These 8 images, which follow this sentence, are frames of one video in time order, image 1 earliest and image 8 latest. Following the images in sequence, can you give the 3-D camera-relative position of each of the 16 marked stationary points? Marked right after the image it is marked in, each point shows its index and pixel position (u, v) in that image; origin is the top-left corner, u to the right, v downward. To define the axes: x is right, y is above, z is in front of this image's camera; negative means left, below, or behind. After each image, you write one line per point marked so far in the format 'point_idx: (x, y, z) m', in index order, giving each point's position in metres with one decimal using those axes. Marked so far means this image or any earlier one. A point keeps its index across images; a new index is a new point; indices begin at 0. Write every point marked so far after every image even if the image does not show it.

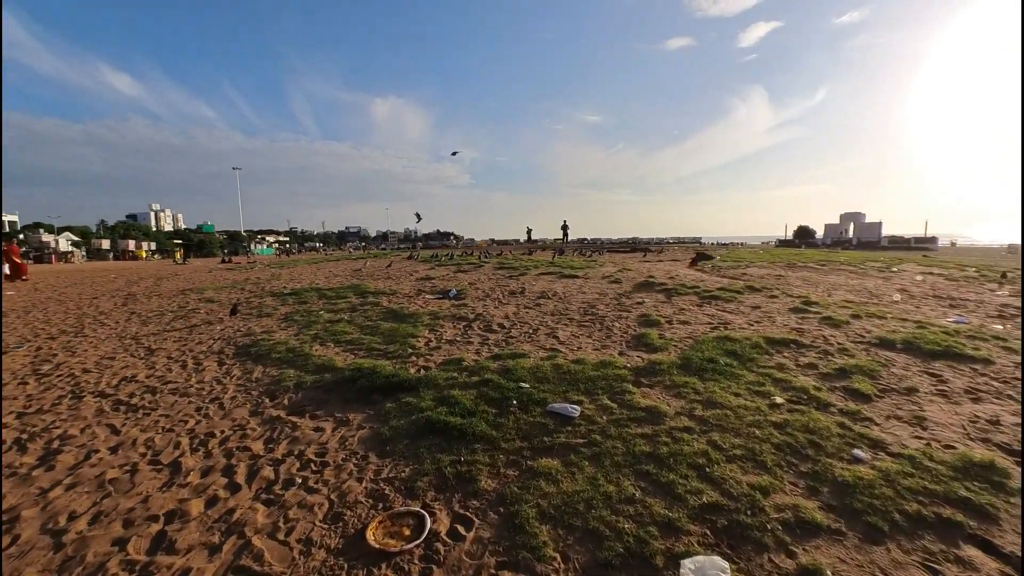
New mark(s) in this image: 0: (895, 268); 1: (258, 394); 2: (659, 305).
0: (+10.7, +0.6, +13.1) m
1: (-3.6, -1.5, +6.6) m
2: (+2.9, -0.3, +9.2) m
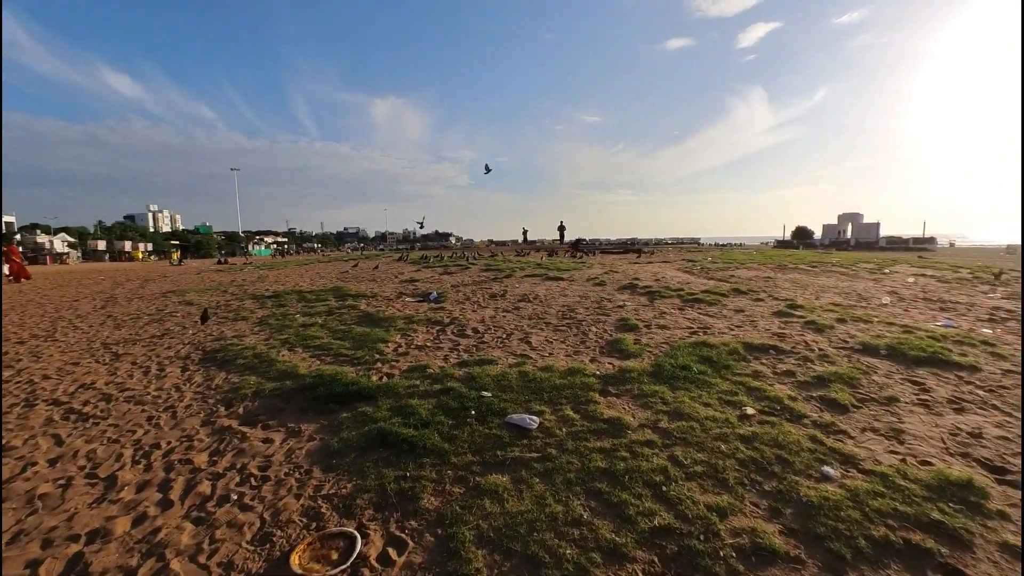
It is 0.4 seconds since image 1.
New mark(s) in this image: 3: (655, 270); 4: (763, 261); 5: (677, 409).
0: (+10.3, +0.5, +12.8) m
1: (-4.1, -1.6, +6.4) m
2: (+2.5, -0.4, +8.9) m
3: (+4.1, +0.5, +13.3) m
4: (+8.1, +0.9, +15.1) m
5: (+1.8, -1.3, +5.0) m
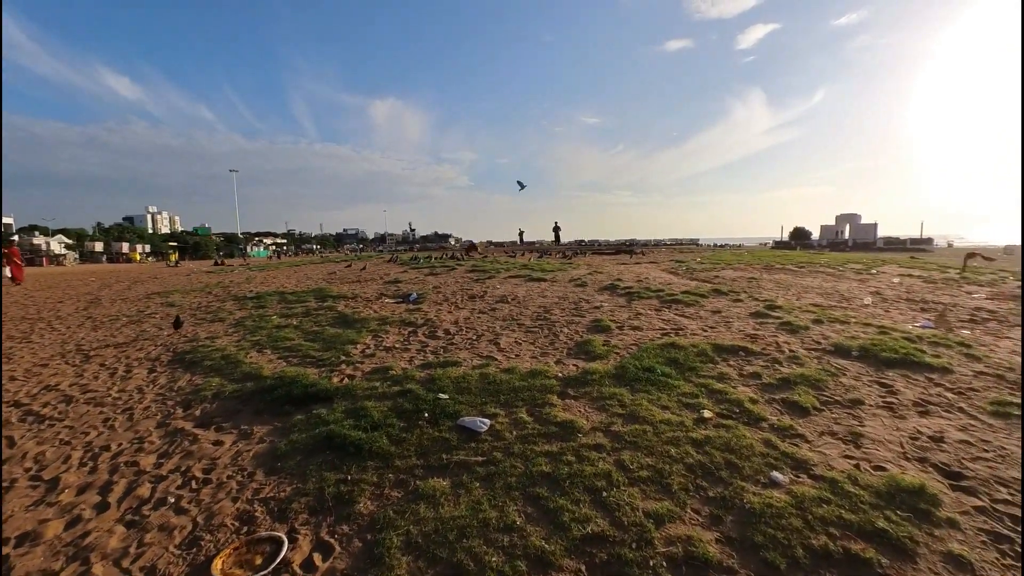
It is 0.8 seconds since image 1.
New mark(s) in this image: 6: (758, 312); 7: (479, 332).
0: (+9.8, +0.5, +12.6) m
1: (-4.6, -1.6, +6.3) m
2: (+2.0, -0.4, +8.8) m
3: (+3.6, +0.5, +13.2) m
4: (+7.7, +0.8, +15.0) m
5: (+1.3, -1.3, +4.9) m
6: (+4.4, -0.4, +8.3) m
7: (-0.6, -0.8, +7.9) m
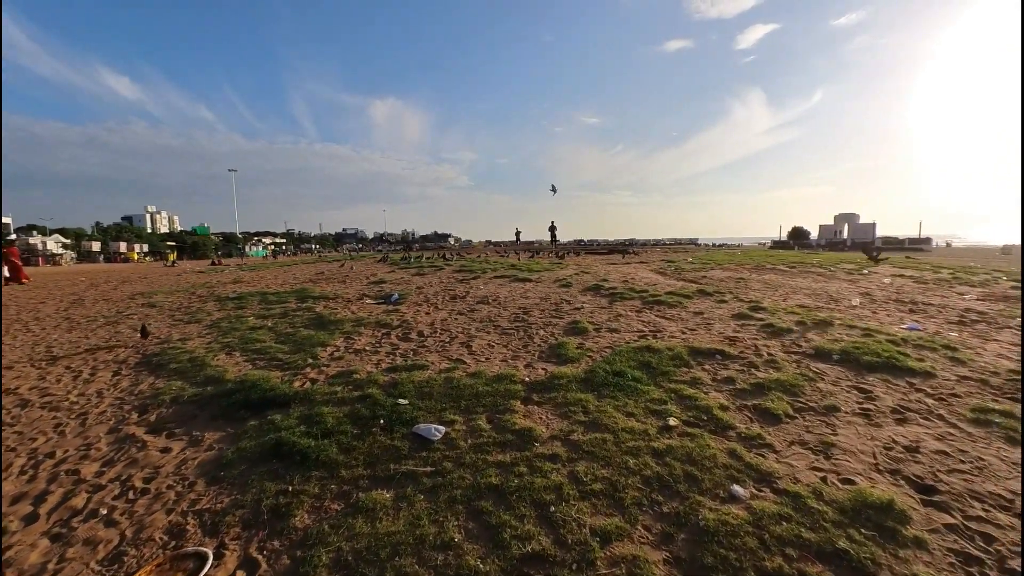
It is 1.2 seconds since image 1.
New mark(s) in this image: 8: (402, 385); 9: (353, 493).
0: (+9.4, +0.5, +12.3) m
1: (-5.0, -1.6, +6.1) m
2: (+1.6, -0.4, +8.6) m
3: (+3.2, +0.5, +13.0) m
4: (+7.3, +0.8, +14.7) m
5: (+0.8, -1.3, +4.7) m
6: (+4.0, -0.4, +8.1) m
7: (-1.0, -0.8, +7.7) m
8: (-1.3, -1.2, +5.7) m
9: (-1.3, -1.7, +3.9) m
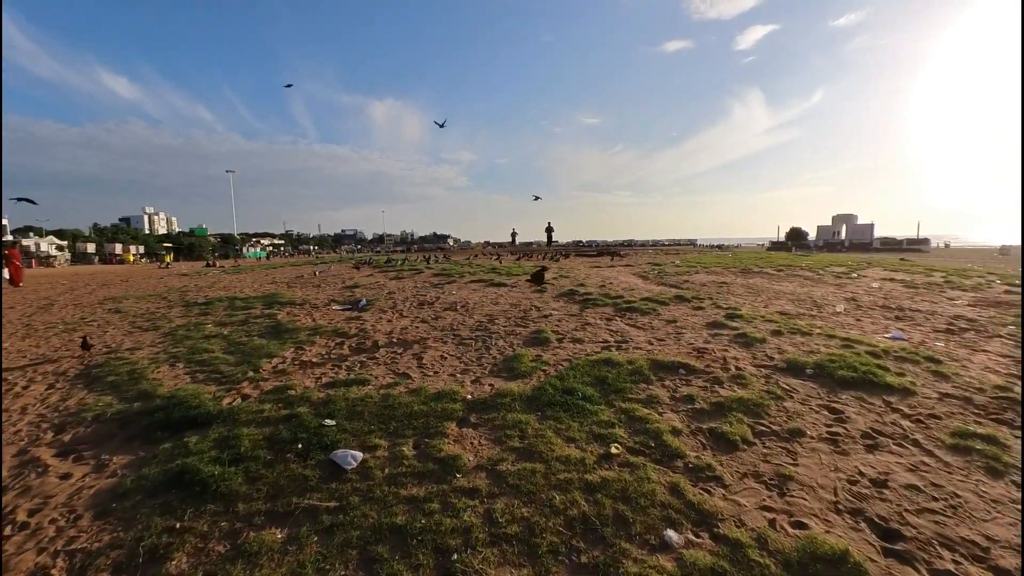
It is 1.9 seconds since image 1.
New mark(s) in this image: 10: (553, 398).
0: (+8.8, +0.4, +11.8) m
1: (-5.7, -1.7, +5.6) m
2: (+0.9, -0.5, +8.1) m
3: (+2.6, +0.4, +12.5) m
4: (+6.7, +0.7, +14.3) m
5: (+0.2, -1.4, +4.2) m
6: (+3.3, -0.5, +7.6) m
7: (-1.6, -0.9, +7.2) m
8: (-2.0, -1.3, +5.3) m
9: (-2.0, -1.8, +3.5) m
10: (+0.5, -1.2, +5.0) m
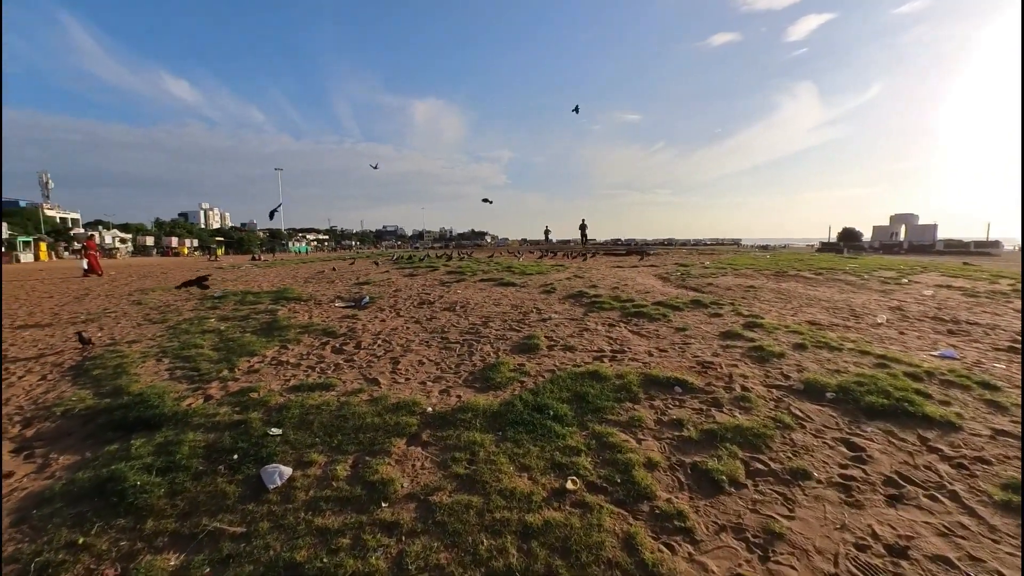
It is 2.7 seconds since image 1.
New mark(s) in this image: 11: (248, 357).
0: (+9.0, +0.2, +10.5) m
1: (-6.0, -1.6, +5.6) m
2: (+0.8, -0.6, +7.5) m
3: (+2.9, +0.3, +11.7) m
4: (+7.1, +0.6, +13.1) m
5: (-0.3, -1.4, +3.7) m
6: (+3.2, -0.6, +6.8) m
7: (-1.8, -0.9, +6.8) m
8: (-2.3, -1.3, +4.9) m
9: (-2.5, -1.8, +3.1) m
10: (+0.1, -1.2, +4.4) m
11: (-3.9, -1.0, +6.9) m
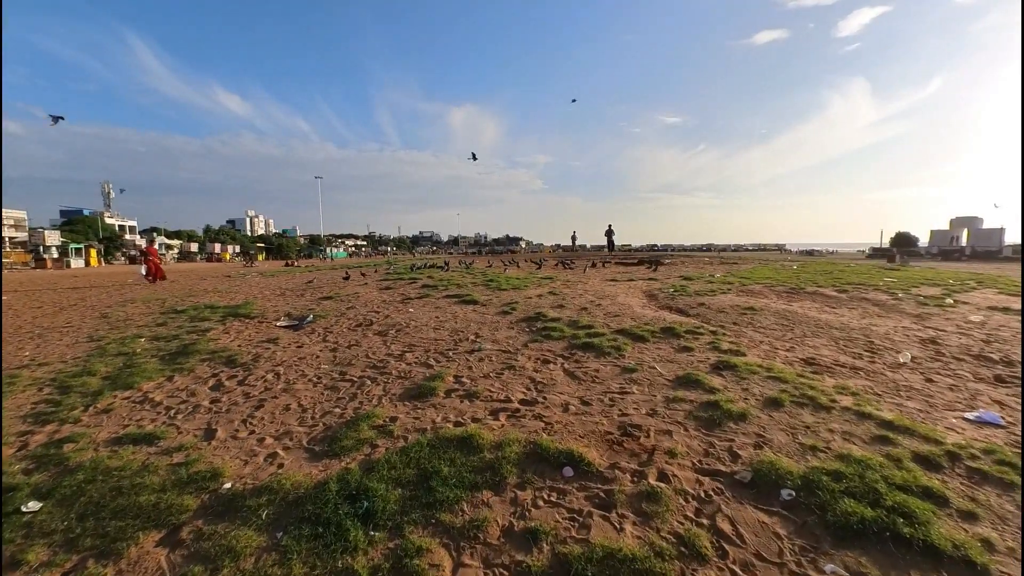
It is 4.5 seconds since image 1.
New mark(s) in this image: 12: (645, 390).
0: (+8.2, -0.2, +8.4) m
1: (-7.2, -1.9, +4.9) m
2: (-0.2, -0.9, +6.2) m
3: (+2.2, -0.1, +10.2) m
4: (+6.5, +0.2, +11.2) m
5: (-1.7, -1.7, +2.4) m
6: (+2.0, -1.0, +5.2) m
7: (-2.9, -1.2, +5.8) m
8: (-3.7, -1.6, +3.9) m
9: (-4.0, -2.1, +2.1) m
10: (-1.3, -1.5, +3.2) m
11: (-5.0, -1.3, +6.0) m
12: (+1.4, -1.1, +4.8) m
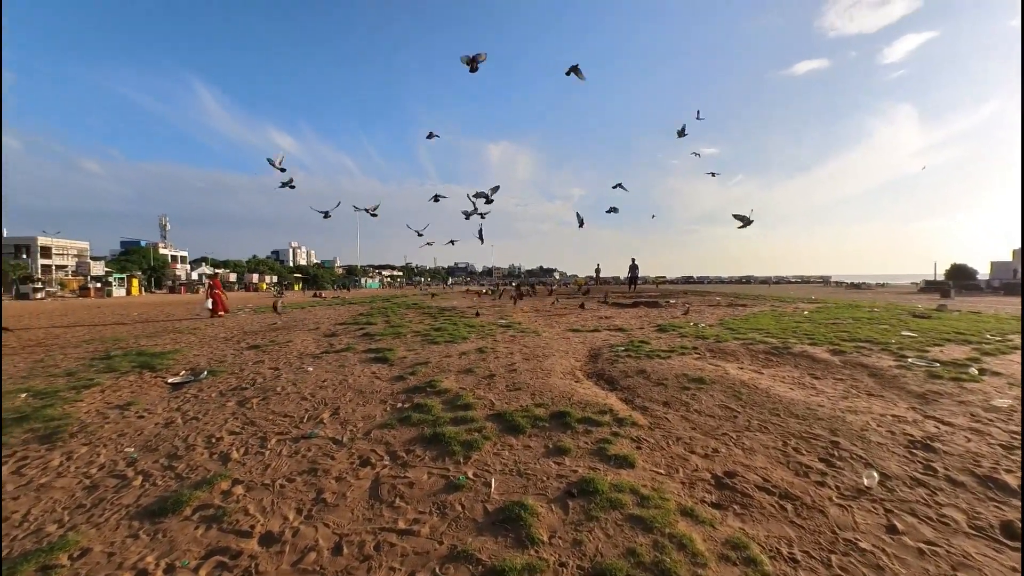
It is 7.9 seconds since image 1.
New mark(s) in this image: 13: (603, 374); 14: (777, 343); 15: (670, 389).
0: (+6.6, -1.2, +6.4) m
1: (-9.0, -2.5, +4.2) m
2: (-2.0, -1.6, +4.9) m
3: (+0.8, -1.1, +8.7) m
4: (+5.3, -1.0, +9.3) m
5: (-3.8, -2.2, +1.2) m
6: (+0.2, -1.7, +3.7) m
7: (-4.7, -1.9, +4.7) m
8: (-5.6, -2.1, +2.9) m
9: (-6.1, -2.5, +1.1) m
10: (-3.3, -2.1, +2.0) m
11: (-6.8, -2.0, +5.2) m
12: (-0.5, -1.8, +3.3) m
13: (+1.4, -1.3, +6.9) m
14: (+5.0, -1.0, +8.5) m
15: (+2.2, -1.3, +6.2) m
